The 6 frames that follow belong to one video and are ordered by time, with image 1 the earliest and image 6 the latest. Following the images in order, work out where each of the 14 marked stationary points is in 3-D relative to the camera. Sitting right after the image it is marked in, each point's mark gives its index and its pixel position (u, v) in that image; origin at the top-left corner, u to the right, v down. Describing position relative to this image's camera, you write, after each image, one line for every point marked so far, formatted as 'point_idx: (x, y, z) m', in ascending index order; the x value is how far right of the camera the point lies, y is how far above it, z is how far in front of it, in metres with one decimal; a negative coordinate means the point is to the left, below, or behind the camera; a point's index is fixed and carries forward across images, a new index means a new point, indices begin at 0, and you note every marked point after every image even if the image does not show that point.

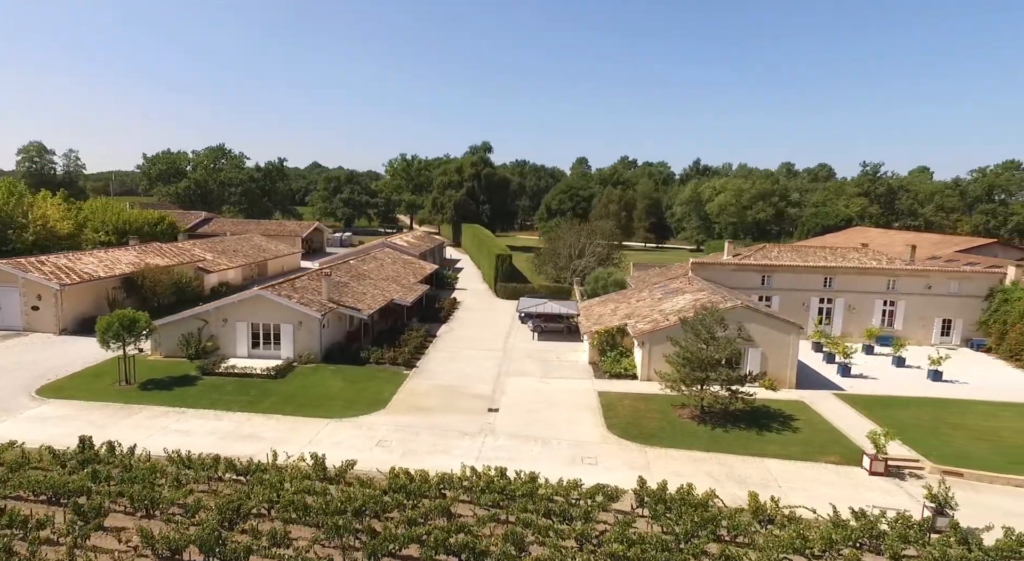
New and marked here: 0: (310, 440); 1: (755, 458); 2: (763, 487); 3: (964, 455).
0: (-5.9, -4.6, +17.1) m
1: (+7.2, -5.3, +17.5) m
2: (+6.7, -5.5, +15.8) m
3: (+13.5, -5.2, +17.8) m
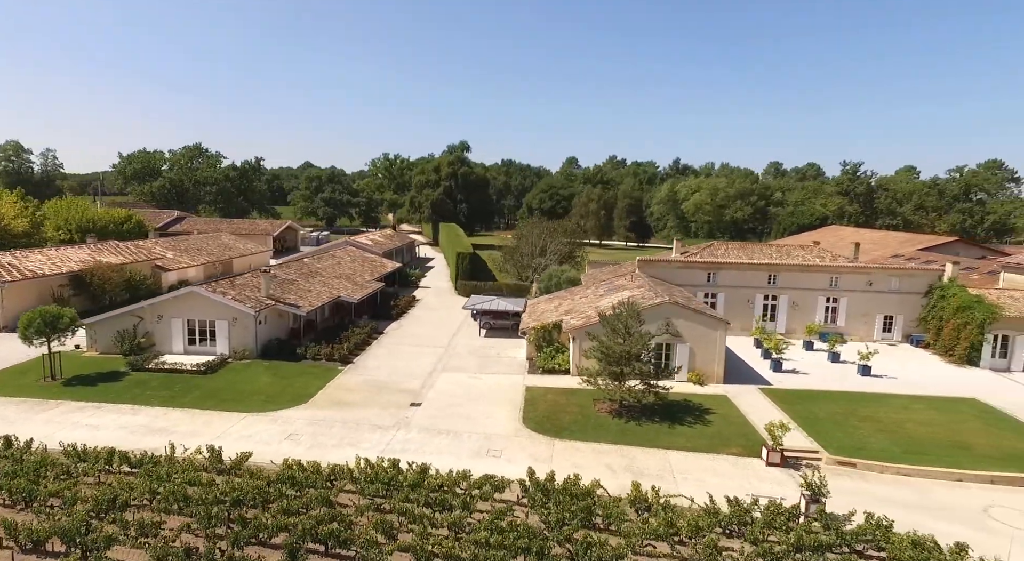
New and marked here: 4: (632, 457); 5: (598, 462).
0: (-8.6, -4.5, +17.4) m
1: (+4.4, -5.1, +17.9) m
2: (+4.0, -5.4, +16.2) m
3: (+10.8, -5.1, +18.2) m
4: (+3.5, -5.2, +17.4) m
5: (+2.5, -5.2, +16.9) m
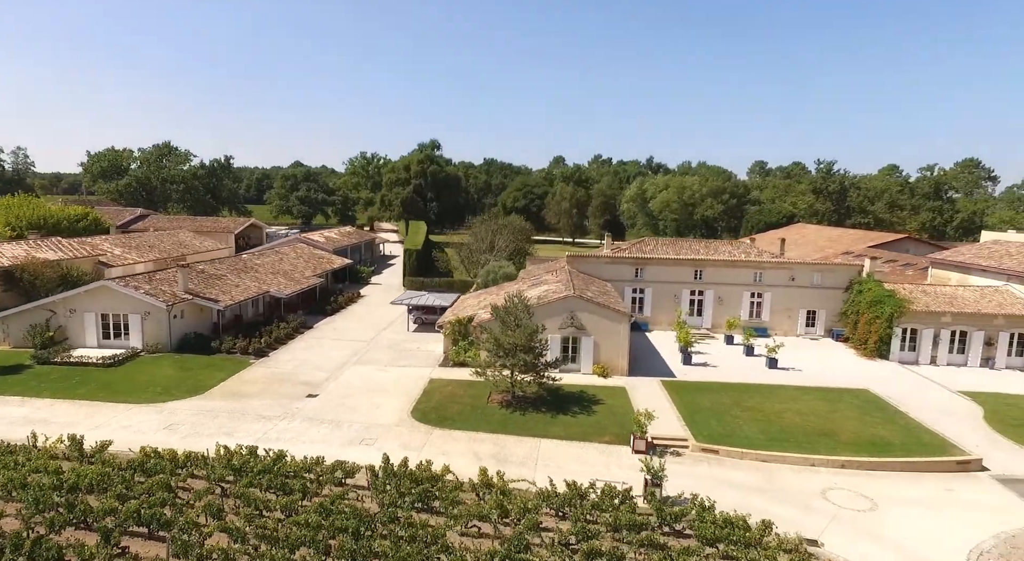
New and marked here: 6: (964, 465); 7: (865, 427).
0: (-12.3, -4.3, +17.7) m
1: (+0.7, -4.9, +18.4) m
2: (+0.2, -5.2, +16.7) m
3: (+7.0, -4.9, +18.8) m
4: (-0.3, -4.9, +17.8) m
5: (-1.3, -5.0, +17.4) m
6: (+13.1, -5.4, +17.3) m
7: (+11.7, -4.9, +19.6) m
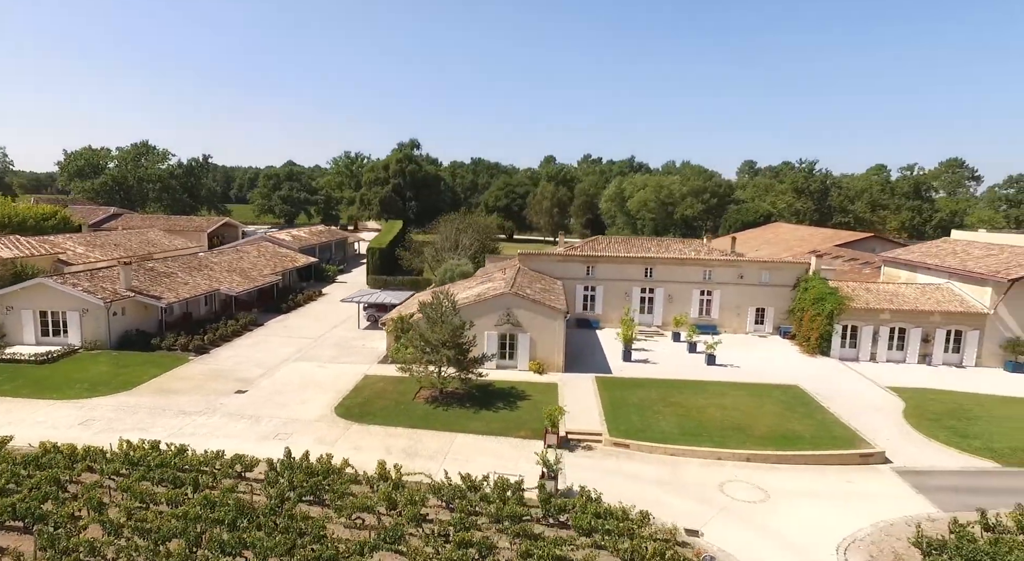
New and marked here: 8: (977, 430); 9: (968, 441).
0: (-15.0, -4.2, +17.8) m
1: (-2.0, -4.8, +18.6) m
2: (-2.4, -5.1, +16.9) m
3: (+4.4, -4.8, +19.1) m
4: (-2.9, -4.8, +18.0) m
5: (-3.9, -4.9, +17.6) m
6: (+10.5, -5.3, +17.6) m
7: (+9.0, -4.8, +19.9) m
8: (+15.6, -5.1, +19.9) m
9: (+14.8, -5.2, +19.3) m
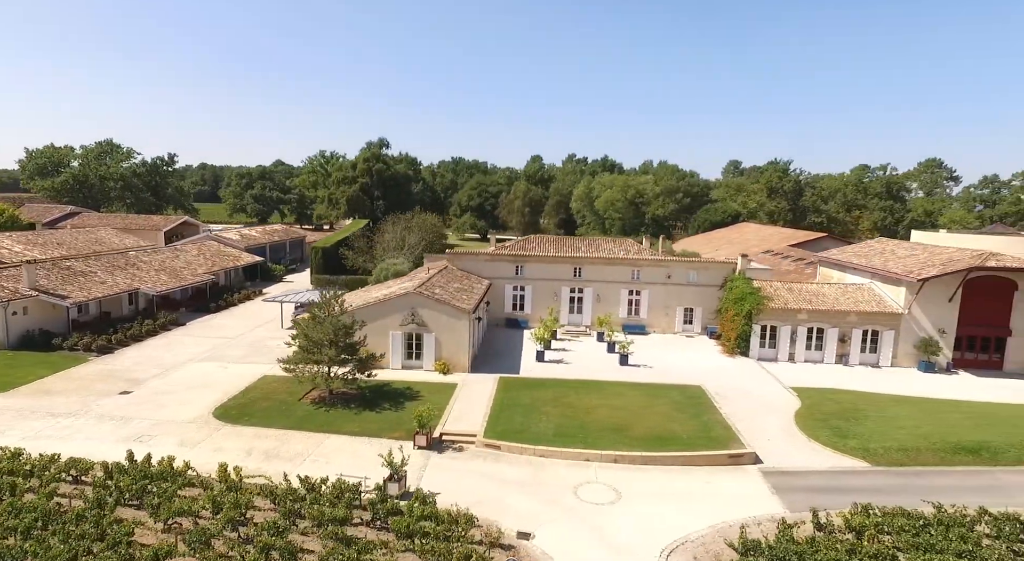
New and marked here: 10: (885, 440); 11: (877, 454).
0: (-18.9, -4.1, +17.4) m
1: (-5.9, -4.8, +18.3) m
2: (-6.3, -5.0, +16.6) m
3: (+0.5, -4.8, +18.9) m
4: (-6.8, -4.8, +17.7) m
5: (-7.8, -4.8, +17.3) m
6: (+6.6, -5.2, +17.5) m
7: (+5.1, -4.8, +19.8) m
8: (+11.6, -5.1, +19.9) m
9: (+10.8, -5.2, +19.2) m
10: (+12.1, -5.2, +19.2) m
11: (+11.3, -5.4, +18.4) m
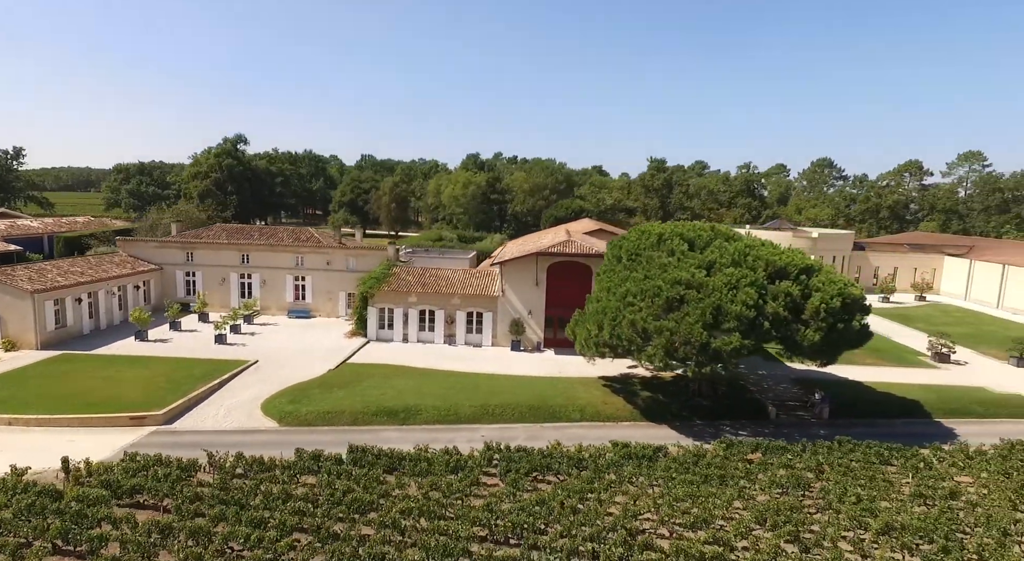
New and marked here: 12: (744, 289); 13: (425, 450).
0: (-37.3, -3.3, +17.1) m
1: (-24.4, -4.0, +18.8) m
2: (-24.7, -4.2, +17.1) m
3: (-18.1, -3.9, +19.8) m
4: (-25.3, -4.0, +18.2) m
5: (-26.3, -4.0, +17.6) m
6: (-11.9, -4.4, +18.8) m
7: (-13.6, -3.9, +21.0) m
8: (-7.1, -4.3, +21.5) m
9: (-7.8, -4.4, +20.7) m
10: (-6.5, -4.4, +20.8) m
11: (-7.3, -4.6, +20.0) m
12: (+7.3, -0.2, +18.6) m
13: (-2.4, -4.7, +16.4) m
